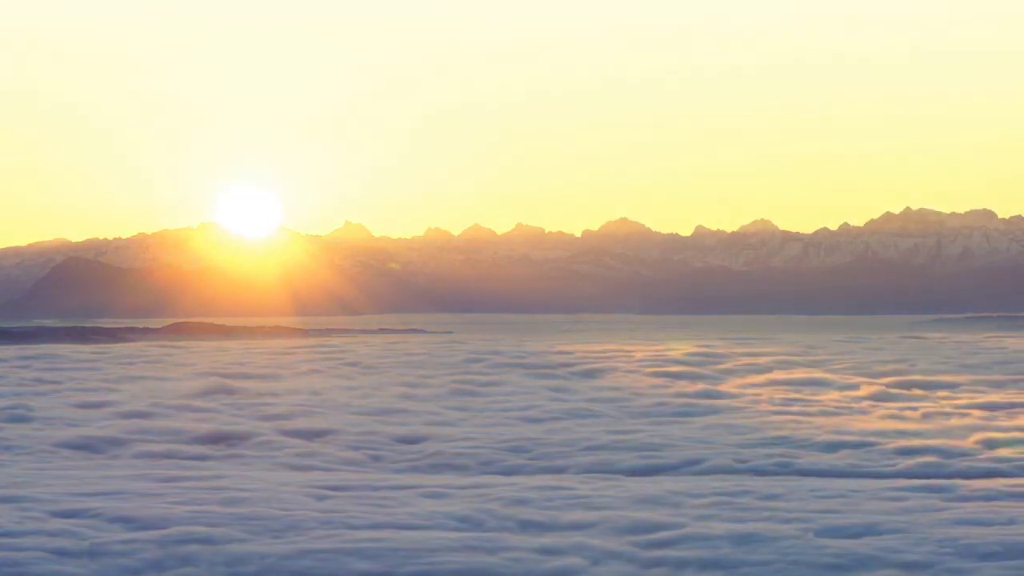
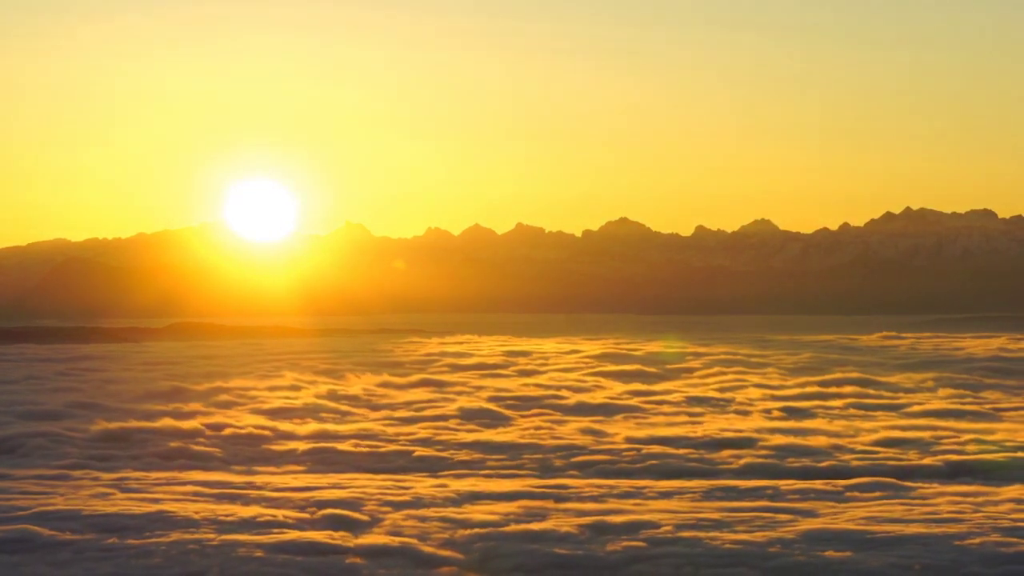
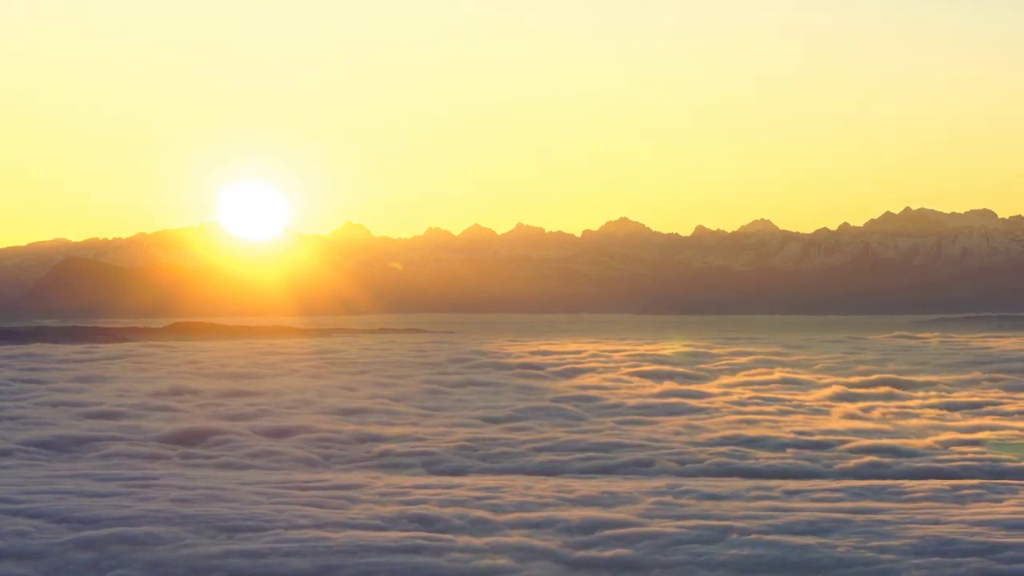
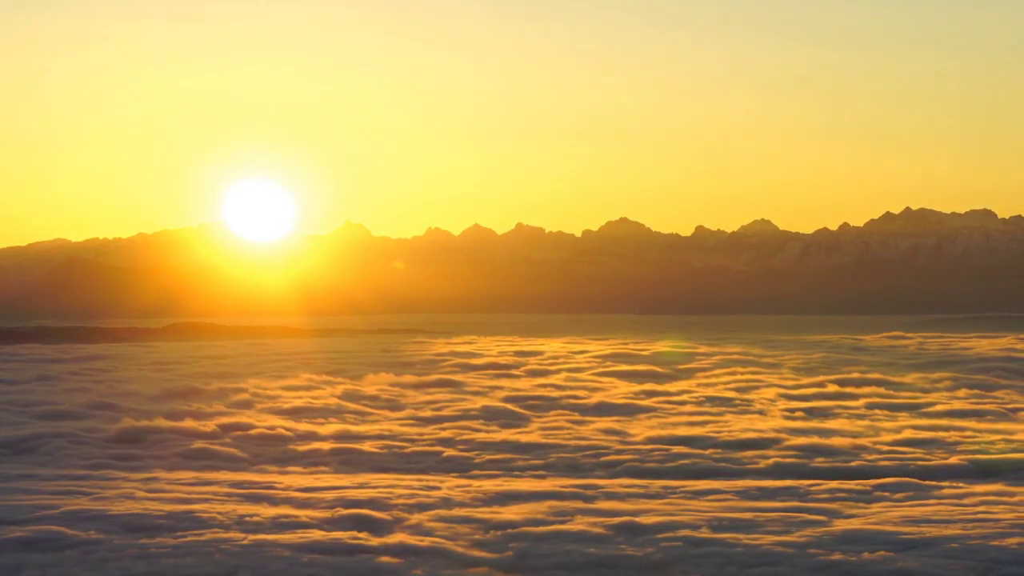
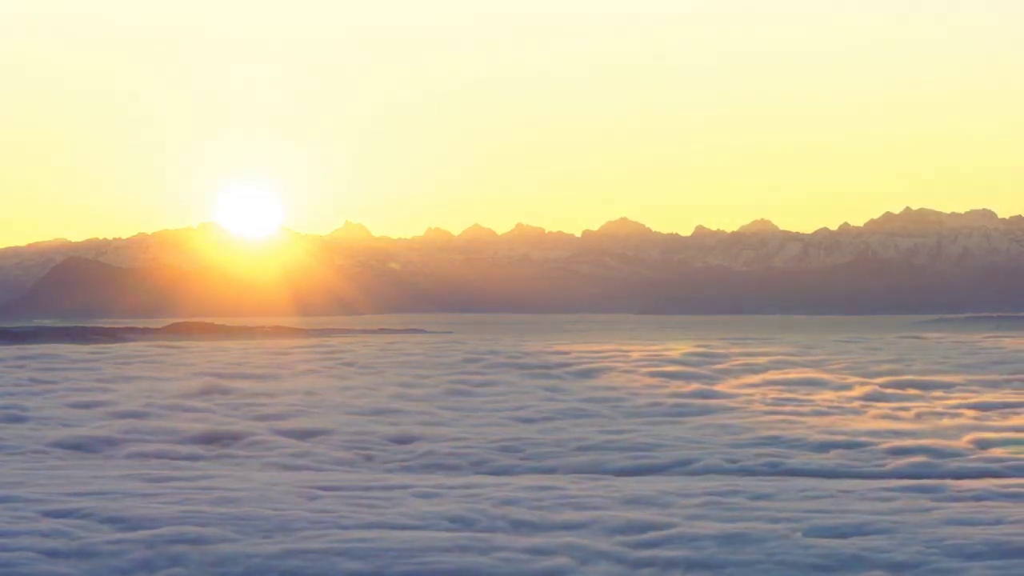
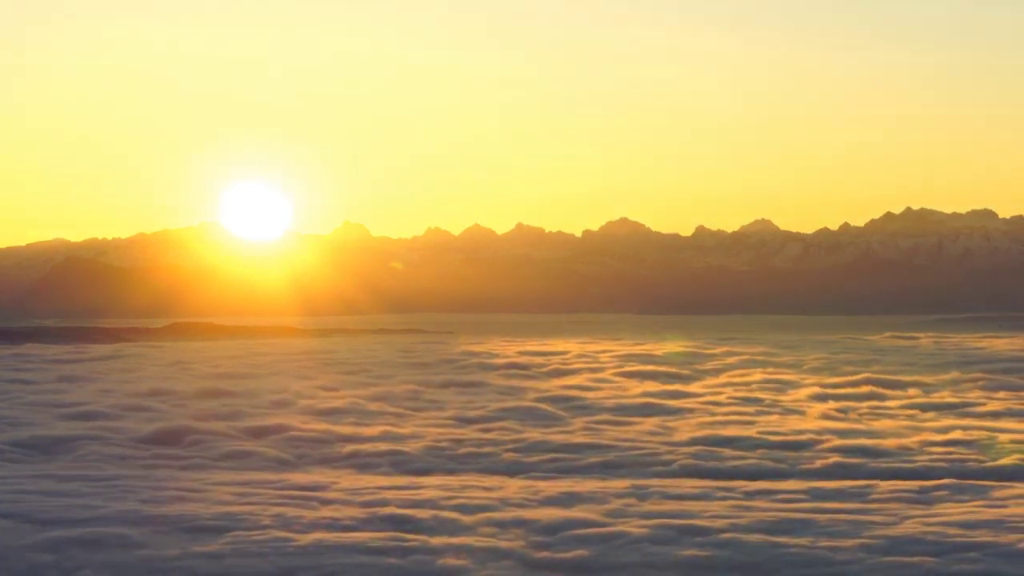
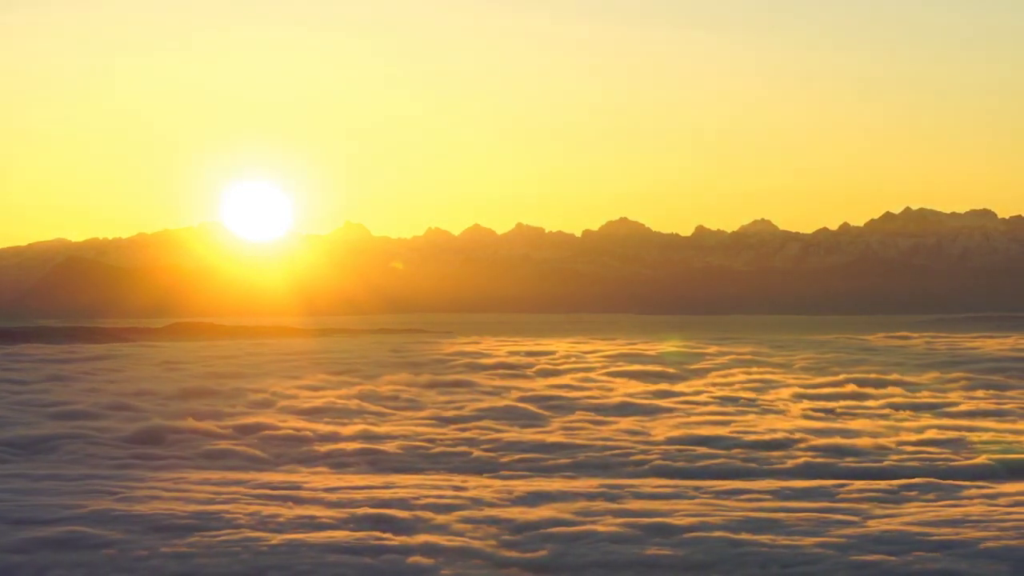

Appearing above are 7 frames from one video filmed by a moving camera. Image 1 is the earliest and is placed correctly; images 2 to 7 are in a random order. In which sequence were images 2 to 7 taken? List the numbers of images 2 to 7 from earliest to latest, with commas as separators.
5, 3, 6, 7, 4, 2
